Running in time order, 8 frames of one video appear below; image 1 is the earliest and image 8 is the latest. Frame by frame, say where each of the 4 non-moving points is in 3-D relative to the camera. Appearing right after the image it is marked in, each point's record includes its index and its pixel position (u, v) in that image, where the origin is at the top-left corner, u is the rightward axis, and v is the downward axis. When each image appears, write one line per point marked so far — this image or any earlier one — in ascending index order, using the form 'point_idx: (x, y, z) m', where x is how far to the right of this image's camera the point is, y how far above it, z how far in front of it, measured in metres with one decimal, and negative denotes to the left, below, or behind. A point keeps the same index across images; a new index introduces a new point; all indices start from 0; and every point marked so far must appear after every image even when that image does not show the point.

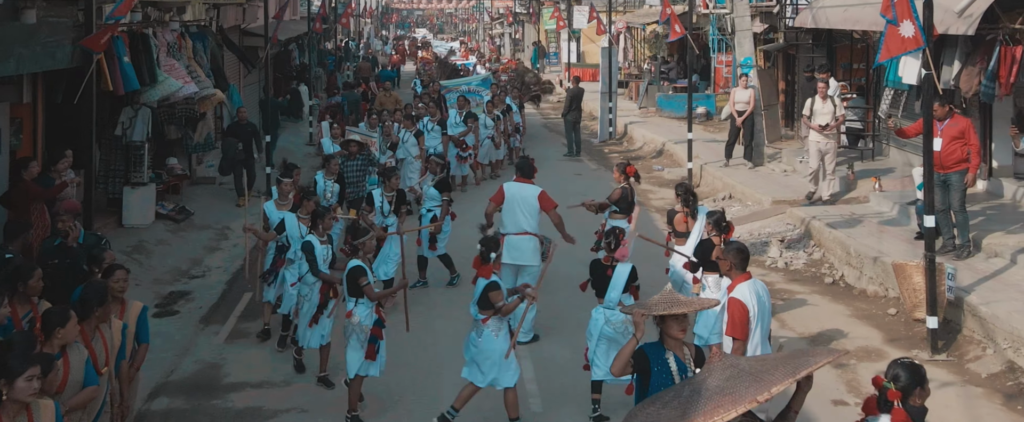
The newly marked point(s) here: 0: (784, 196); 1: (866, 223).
0: (+3.6, +0.2, +13.2) m
1: (+3.5, -0.1, +9.8) m
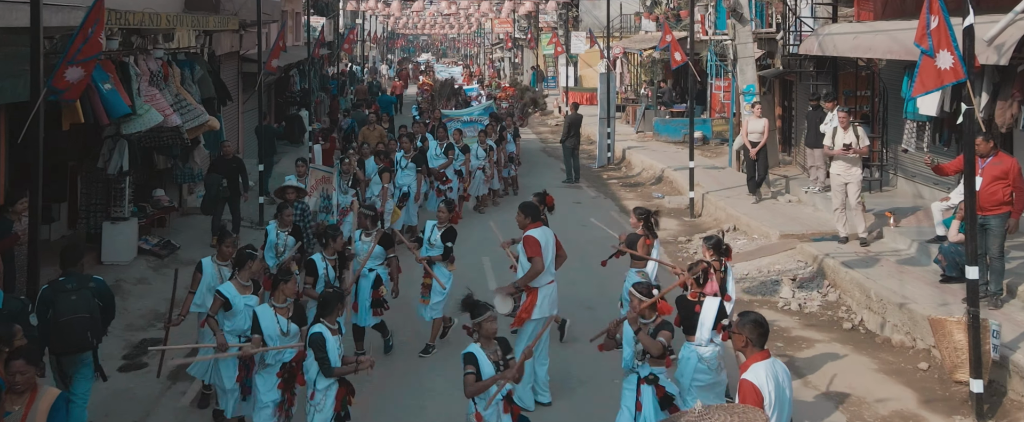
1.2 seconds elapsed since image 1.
0: (+3.5, -0.2, +12.7) m
1: (+3.4, -0.5, +9.3) m
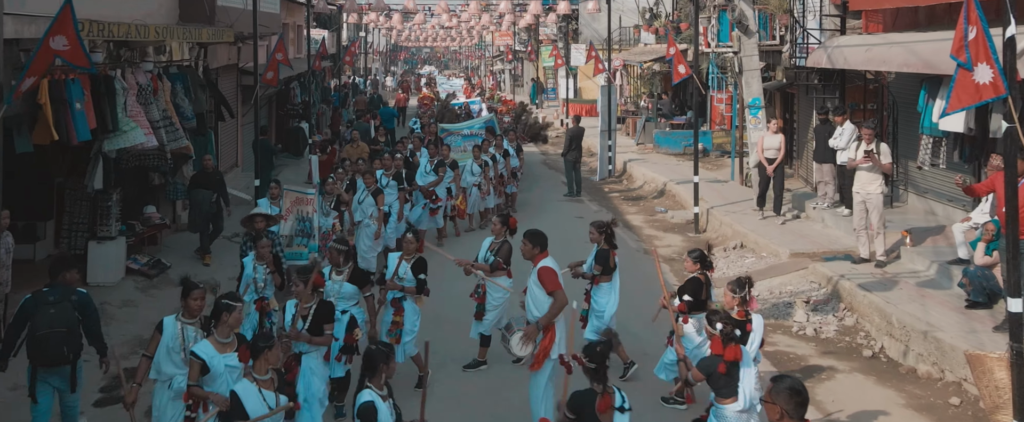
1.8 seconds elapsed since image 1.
0: (+3.6, -0.4, +12.3) m
1: (+3.5, -0.7, +8.9) m
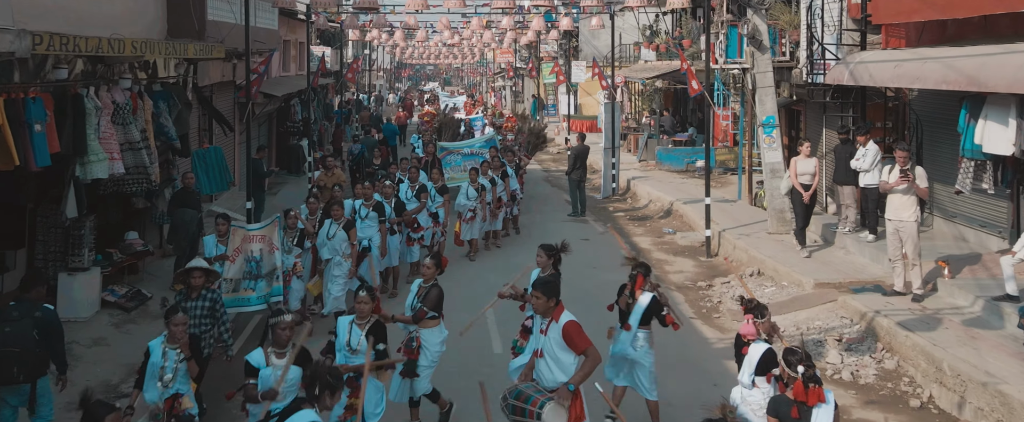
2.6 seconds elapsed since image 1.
0: (+3.6, -0.8, +11.5) m
1: (+3.5, -0.9, +8.1) m
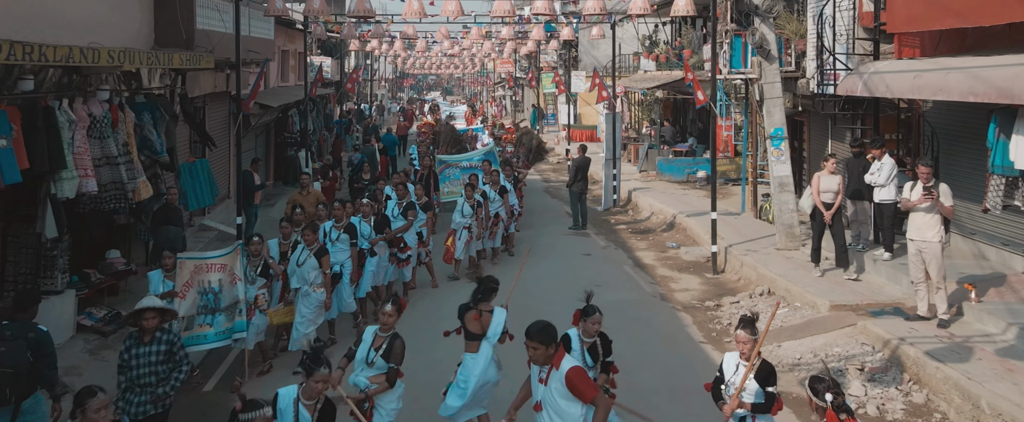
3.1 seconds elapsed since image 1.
0: (+3.6, -0.9, +10.9) m
1: (+3.5, -1.1, +7.5) m
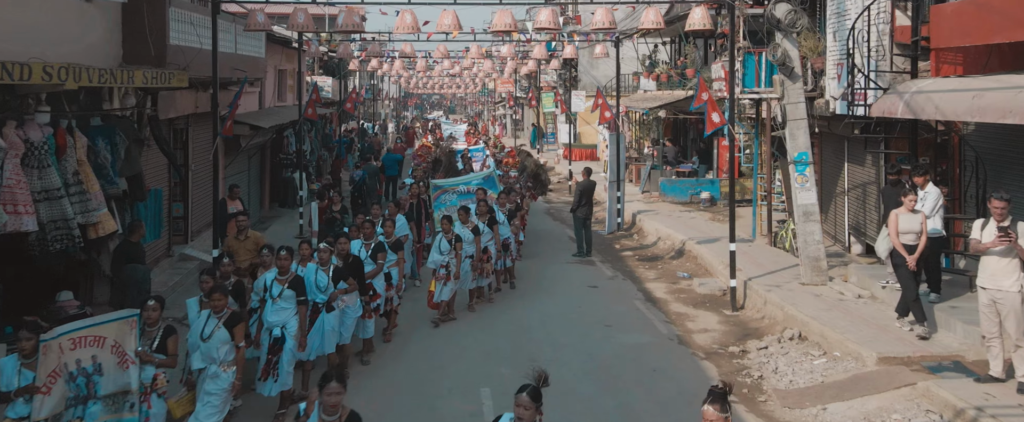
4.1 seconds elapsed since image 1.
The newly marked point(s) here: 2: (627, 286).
0: (+3.6, -1.3, +9.6) m
1: (+3.5, -1.4, +6.1) m
2: (+2.2, -1.4, +18.9) m
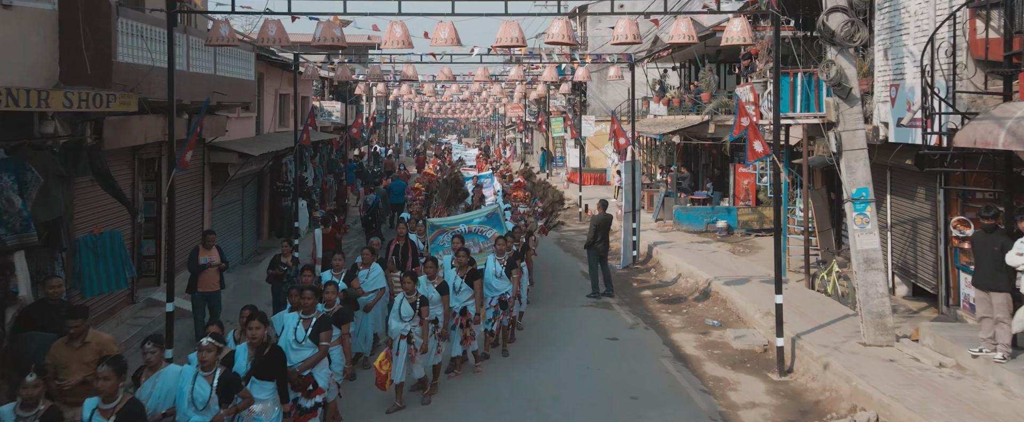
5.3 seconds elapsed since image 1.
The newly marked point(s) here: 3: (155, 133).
0: (+3.7, -1.8, +7.2) m
1: (+3.5, -1.7, +3.8) m
2: (+2.3, -2.1, +16.6) m
3: (-5.4, +1.2, +14.9) m
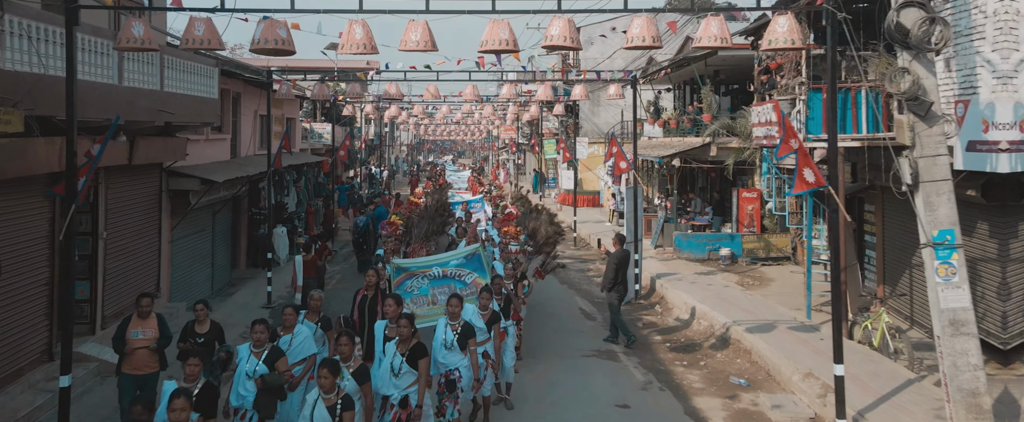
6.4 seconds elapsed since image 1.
0: (+3.6, -2.1, +4.4) m
1: (+3.5, -2.0, +1.0) m
2: (+2.2, -2.7, +13.7) m
3: (-5.6, +0.6, +12.1) m
